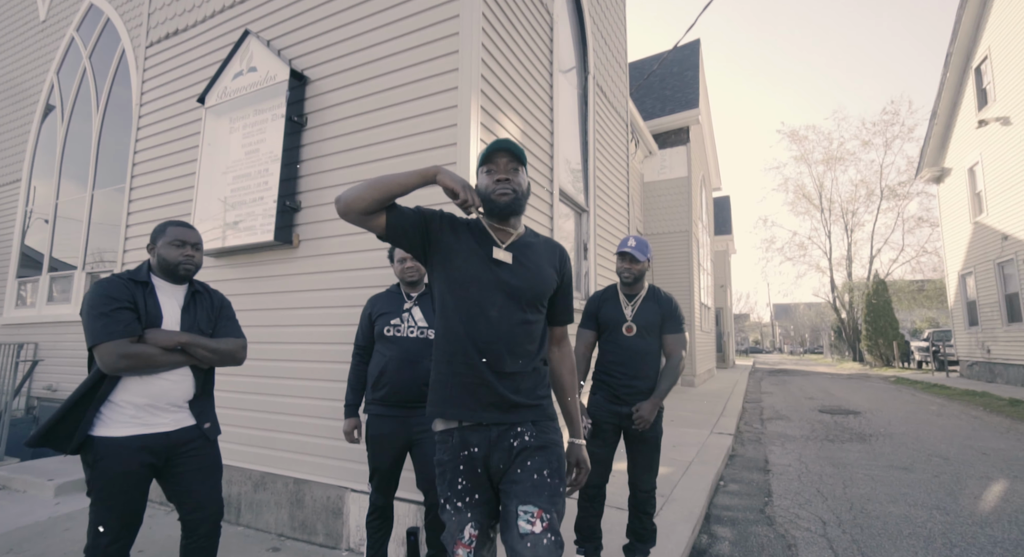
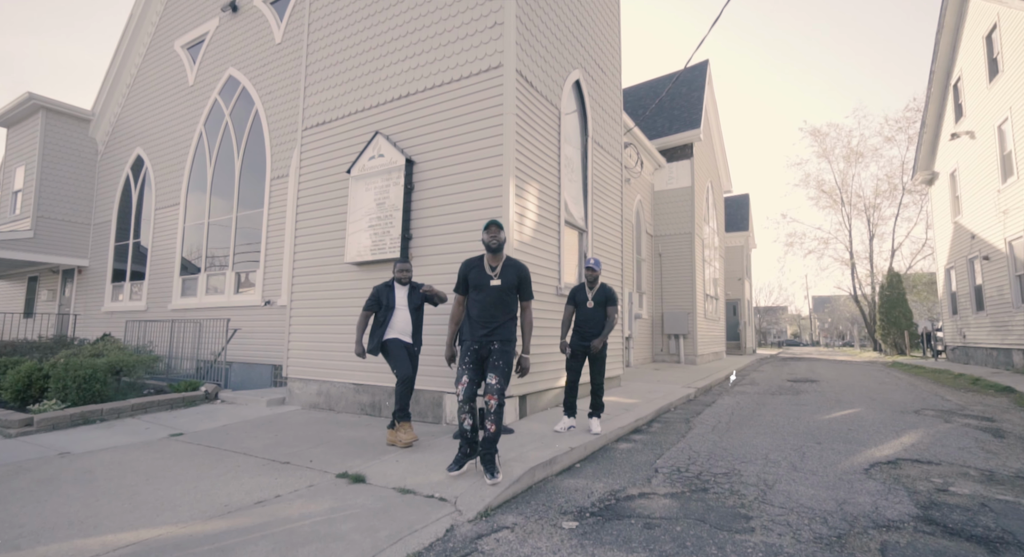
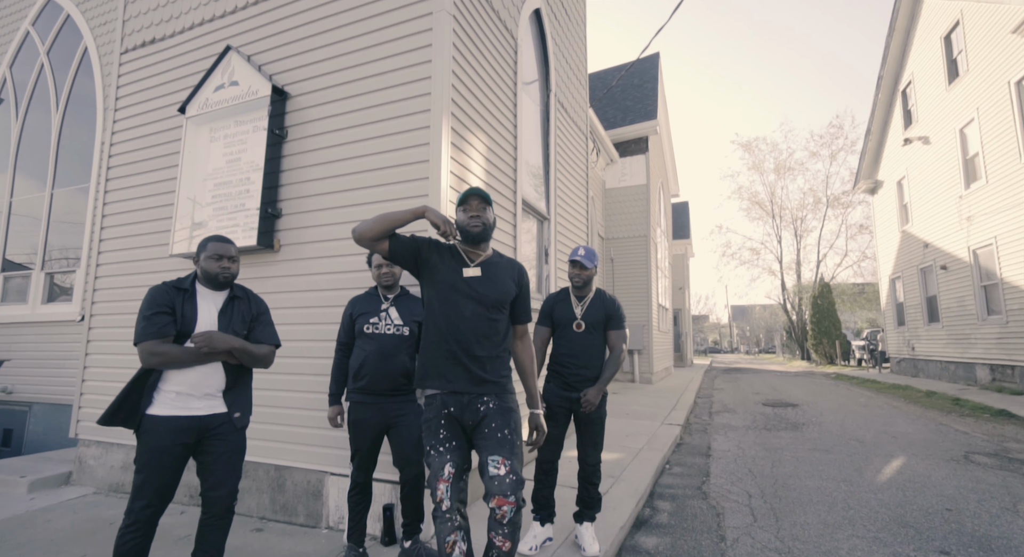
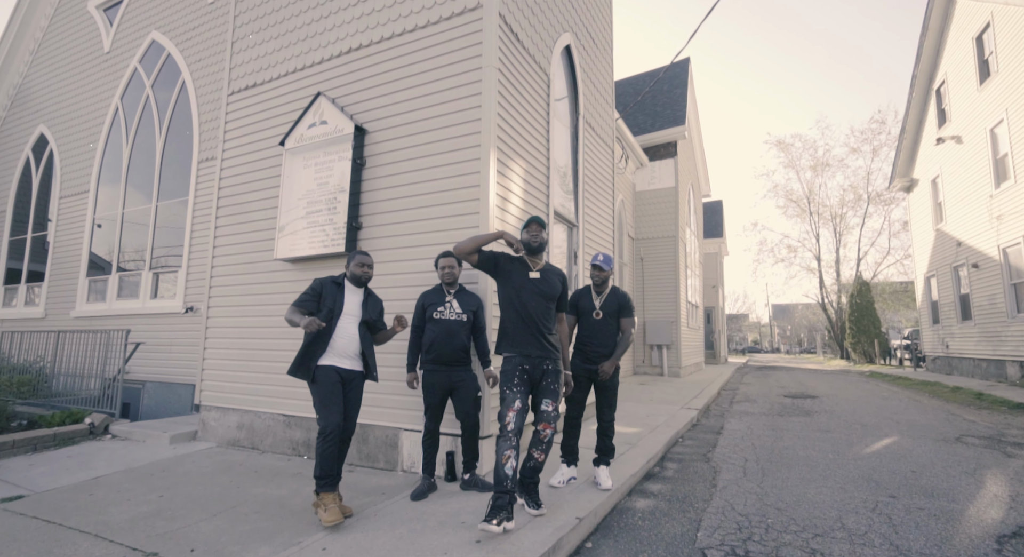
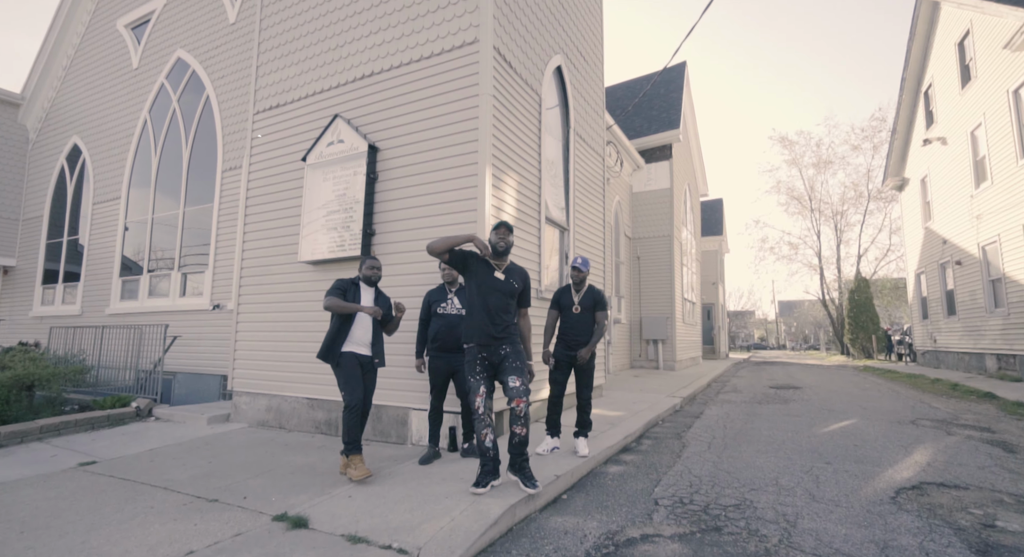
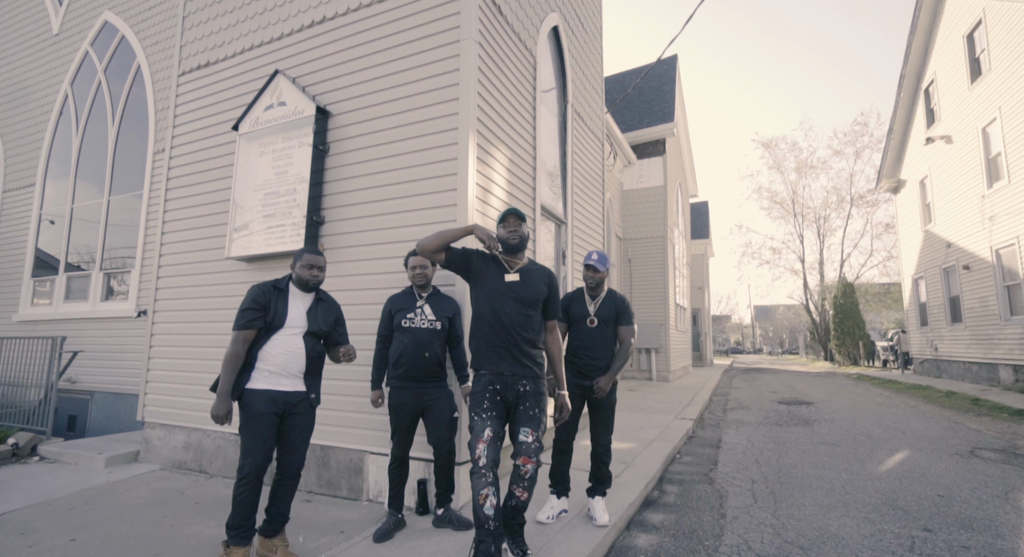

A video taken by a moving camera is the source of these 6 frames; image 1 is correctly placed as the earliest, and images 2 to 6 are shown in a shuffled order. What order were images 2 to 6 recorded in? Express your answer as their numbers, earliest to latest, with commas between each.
3, 6, 4, 5, 2
